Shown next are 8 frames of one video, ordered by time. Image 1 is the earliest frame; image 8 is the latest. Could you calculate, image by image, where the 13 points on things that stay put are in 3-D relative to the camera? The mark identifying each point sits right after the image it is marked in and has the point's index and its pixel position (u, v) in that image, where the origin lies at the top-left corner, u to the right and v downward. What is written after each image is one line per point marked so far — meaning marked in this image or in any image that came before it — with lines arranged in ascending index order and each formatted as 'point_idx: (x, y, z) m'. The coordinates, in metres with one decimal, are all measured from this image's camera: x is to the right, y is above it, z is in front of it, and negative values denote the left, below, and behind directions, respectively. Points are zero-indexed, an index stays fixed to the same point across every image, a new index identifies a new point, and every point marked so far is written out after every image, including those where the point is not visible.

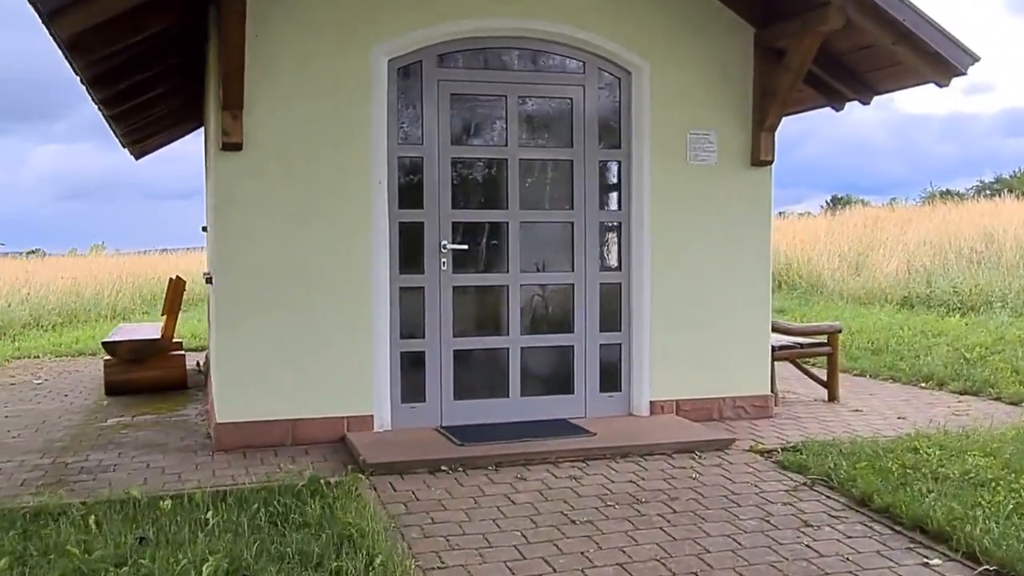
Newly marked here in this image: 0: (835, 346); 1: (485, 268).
0: (+1.8, -0.3, +5.8) m
1: (-0.1, +0.1, +4.9) m
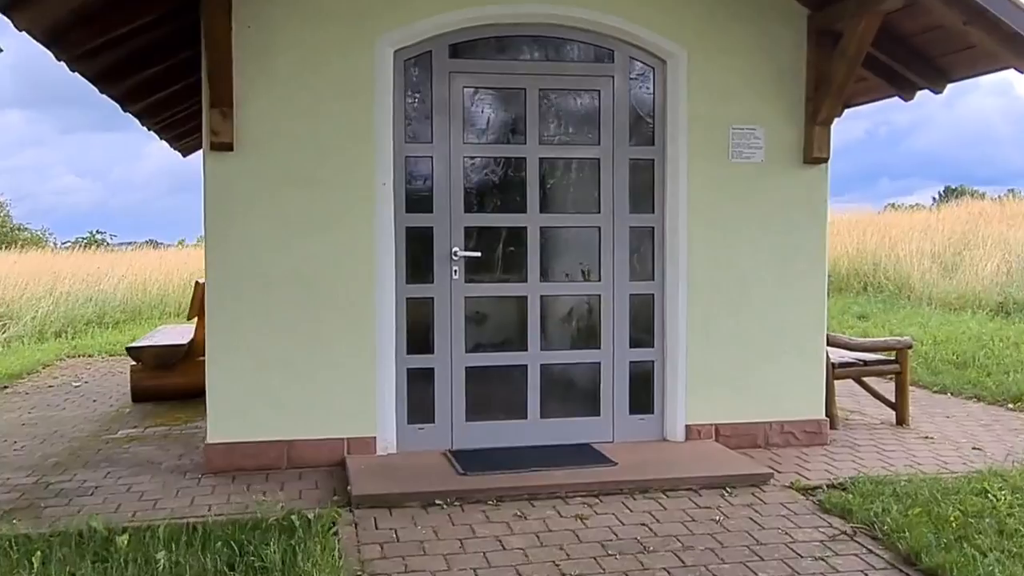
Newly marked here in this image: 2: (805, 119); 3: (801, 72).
0: (+1.9, -0.4, +5.2) m
1: (-0.1, 0.0, +4.4) m
2: (+1.3, +0.7, +4.6) m
3: (+1.2, +0.9, +4.6) m
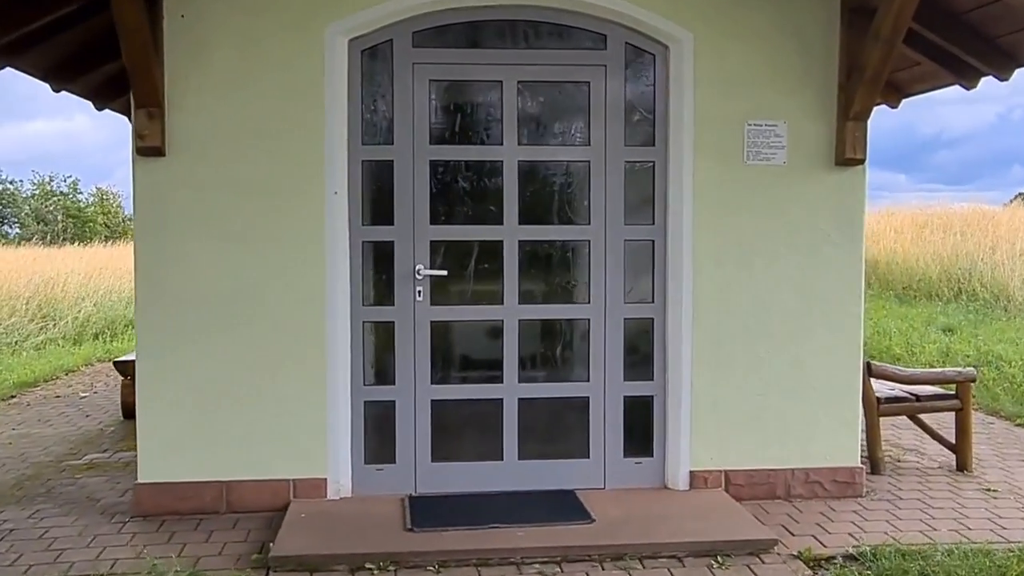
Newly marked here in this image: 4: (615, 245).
0: (+1.9, -0.5, +4.4) m
1: (-0.1, 0.0, +3.9) m
2: (+1.2, +0.6, +3.9) m
3: (+1.2, +0.8, +3.9) m
4: (+0.4, +0.2, +3.9) m
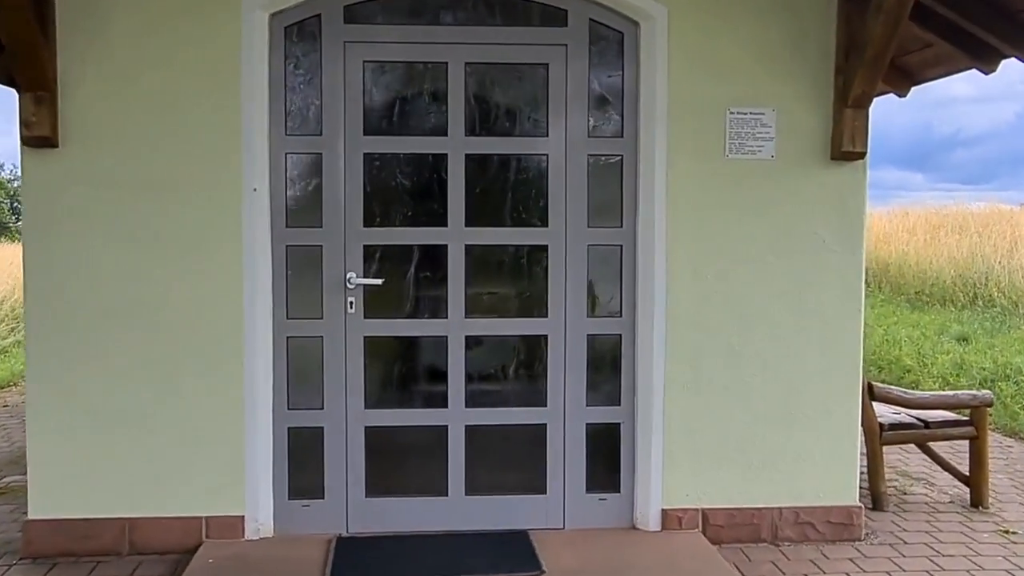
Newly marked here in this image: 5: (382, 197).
0: (+1.7, -0.5, +3.9) m
1: (-0.3, -0.1, +3.4) m
2: (+1.0, +0.6, +3.4) m
3: (+1.0, +0.8, +3.4) m
4: (+0.2, +0.1, +3.4) m
5: (-0.4, +0.3, +3.4) m
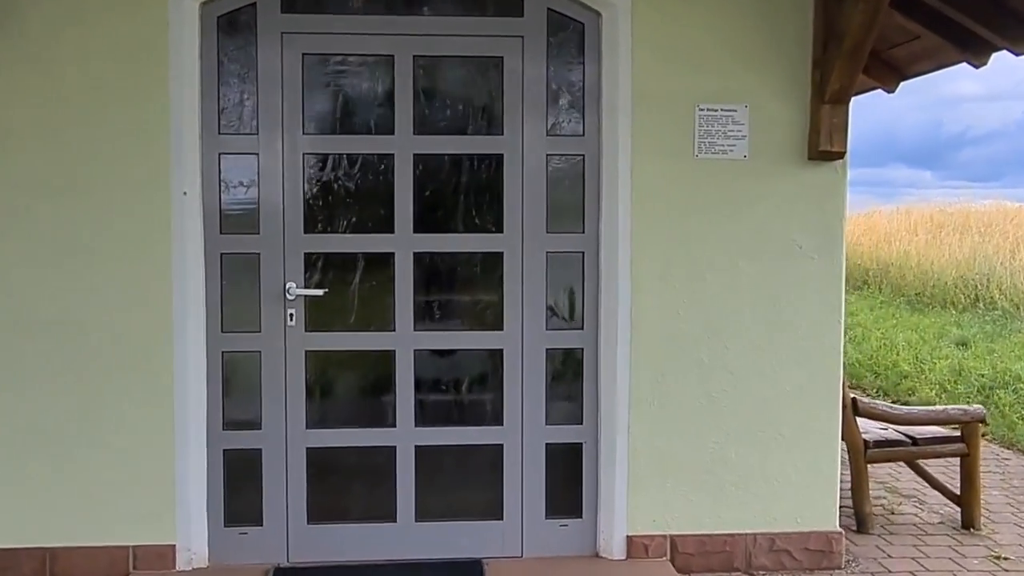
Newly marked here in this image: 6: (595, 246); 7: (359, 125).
0: (+1.6, -0.5, +3.7) m
1: (-0.5, -0.1, +3.2) m
2: (+0.9, +0.6, +3.1) m
3: (+0.9, +0.8, +3.1) m
4: (+0.1, +0.1, +3.2) m
5: (-0.6, +0.3, +3.1) m
6: (+0.2, +0.1, +3.2) m
7: (-0.4, +0.5, +3.1) m
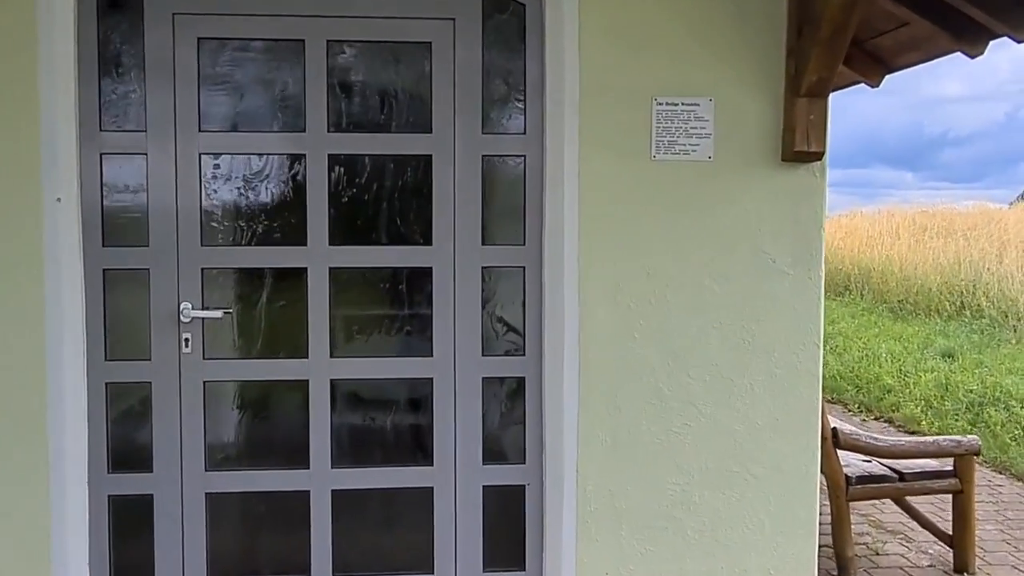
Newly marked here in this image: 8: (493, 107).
0: (+1.4, -0.6, +3.3) m
1: (-0.6, -0.2, +2.7) m
2: (+0.7, +0.5, +2.8) m
3: (+0.7, +0.7, +2.8) m
4: (-0.1, 0.0, +2.8) m
5: (-0.7, +0.2, +2.7) m
6: (+0.1, +0.1, +2.8) m
7: (-0.6, +0.4, +2.7) m
8: (0.0, +0.5, +2.8) m
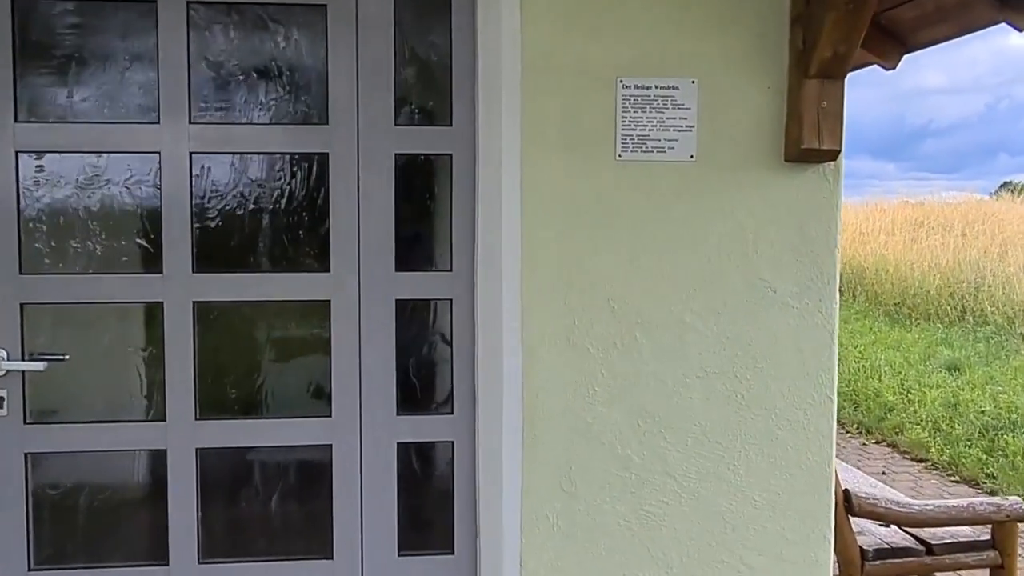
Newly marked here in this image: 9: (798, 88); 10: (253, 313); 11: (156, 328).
0: (+1.2, -0.7, +2.7) m
1: (-0.8, -0.2, +2.1) m
2: (+0.5, +0.4, +2.1) m
3: (+0.5, +0.6, +2.1) m
4: (-0.3, 0.0, +2.1) m
5: (-0.9, +0.1, +2.1) m
6: (-0.1, 0.0, +2.1) m
7: (-0.8, +0.3, +2.1) m
8: (-0.2, +0.4, +2.1) m
9: (+0.6, +0.4, +2.1) m
10: (-0.5, -0.1, +2.1) m
11: (-0.7, -0.1, +2.1) m
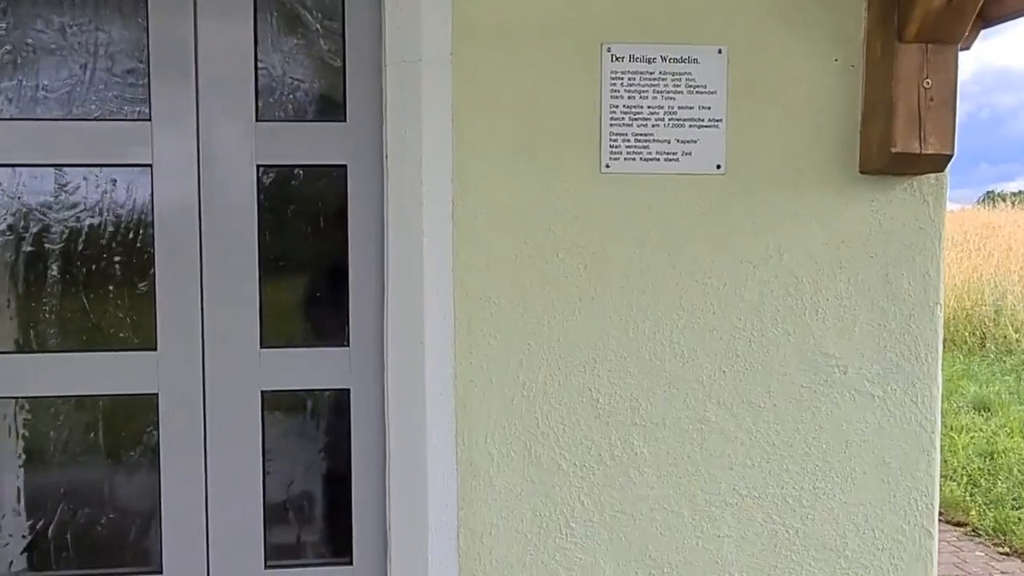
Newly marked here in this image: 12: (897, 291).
0: (+1.1, -0.8, +1.9) m
1: (-0.9, -0.3, +1.3) m
2: (+0.5, +0.3, +1.4) m
3: (+0.4, +0.5, +1.4) m
4: (-0.4, -0.1, +1.4) m
5: (-1.0, 0.0, +1.3) m
6: (-0.2, -0.1, +1.4) m
7: (-0.9, +0.2, +1.3) m
8: (-0.3, +0.3, +1.4) m
9: (+0.5, +0.3, +1.3) m
10: (-0.6, -0.2, +1.4) m
11: (-0.8, -0.2, +1.3) m
12: (+0.5, 0.0, +1.4) m
